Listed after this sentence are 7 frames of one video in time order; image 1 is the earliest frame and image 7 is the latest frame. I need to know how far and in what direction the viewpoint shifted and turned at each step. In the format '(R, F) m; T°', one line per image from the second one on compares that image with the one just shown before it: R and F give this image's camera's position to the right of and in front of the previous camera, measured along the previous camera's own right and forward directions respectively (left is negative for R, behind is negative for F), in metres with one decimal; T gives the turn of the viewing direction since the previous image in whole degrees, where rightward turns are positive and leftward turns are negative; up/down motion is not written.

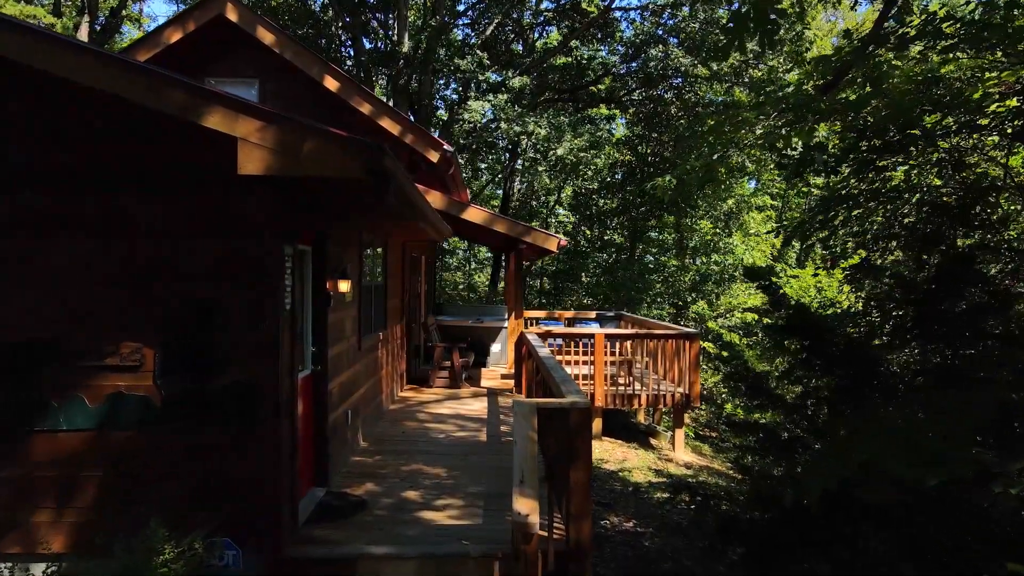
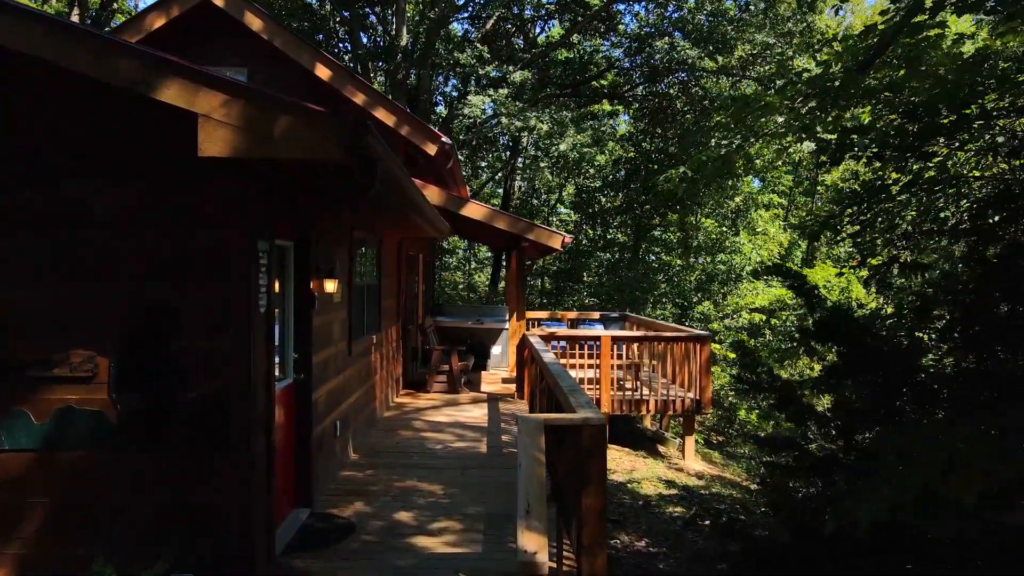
(0.0, +0.4) m; 0°
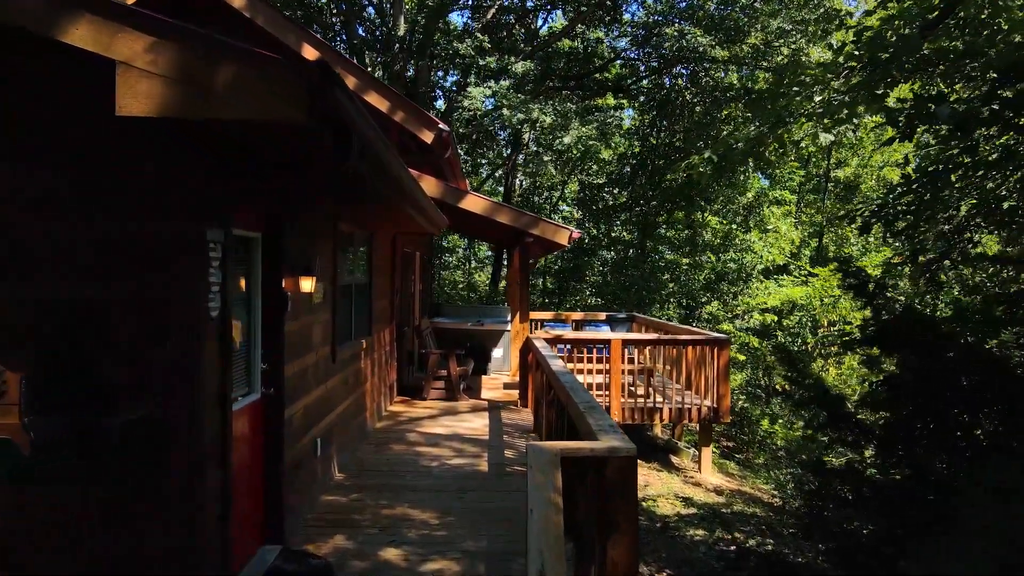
(0.0, +0.6) m; 0°
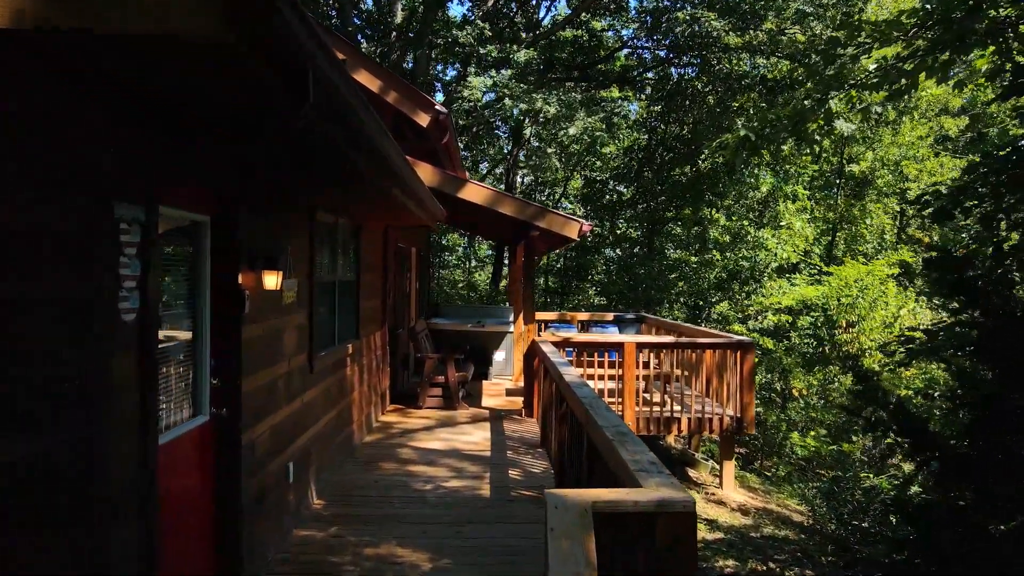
(-0.1, +0.7) m; 0°
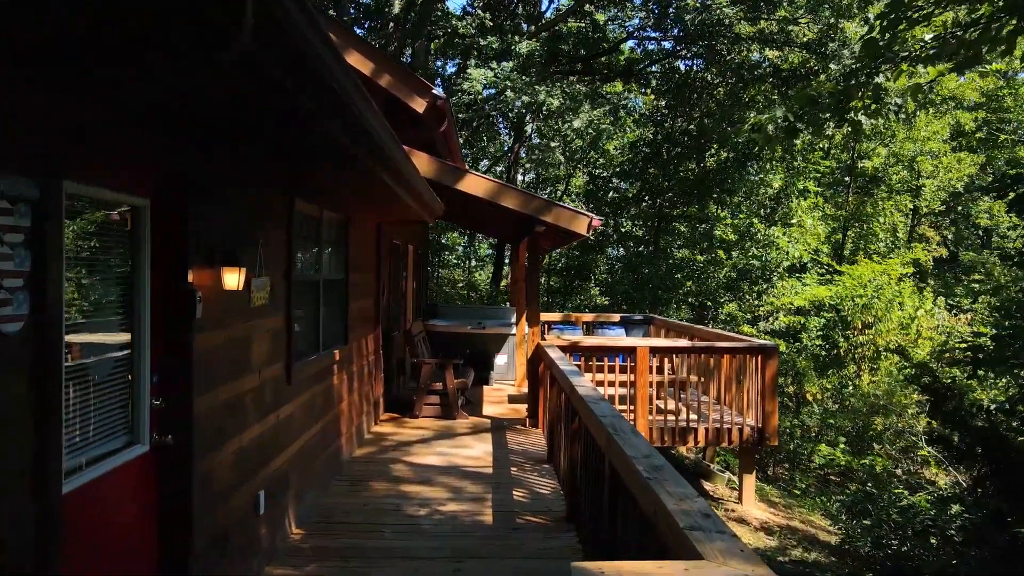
(0.0, +0.5) m; 0°
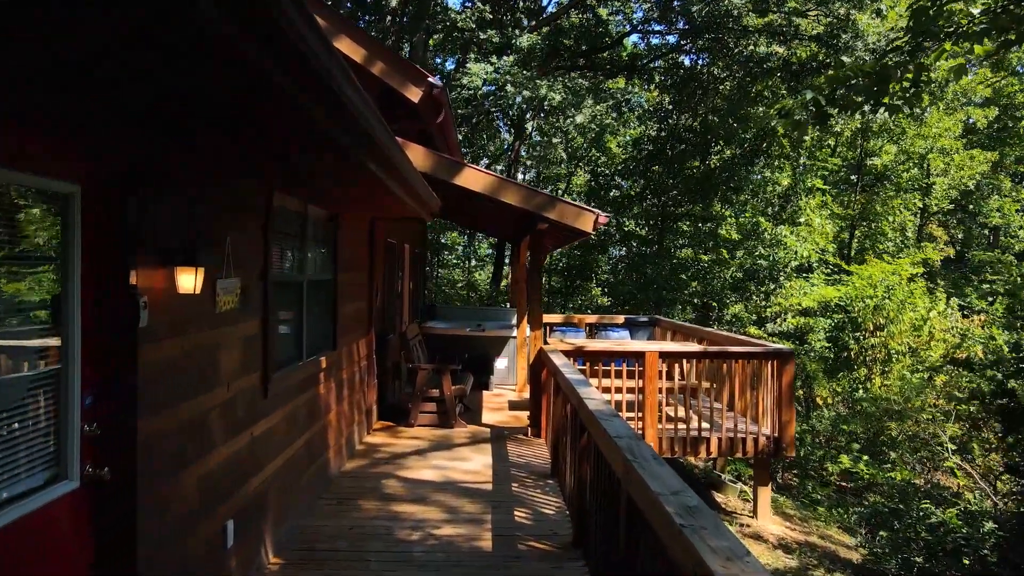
(0.0, +0.4) m; 0°
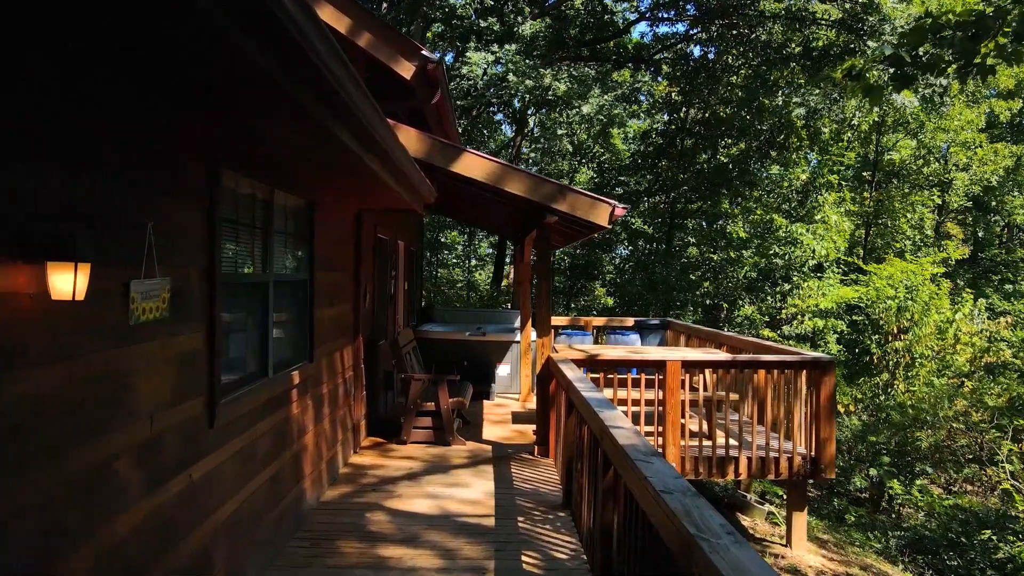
(0.0, +0.7) m; 0°
